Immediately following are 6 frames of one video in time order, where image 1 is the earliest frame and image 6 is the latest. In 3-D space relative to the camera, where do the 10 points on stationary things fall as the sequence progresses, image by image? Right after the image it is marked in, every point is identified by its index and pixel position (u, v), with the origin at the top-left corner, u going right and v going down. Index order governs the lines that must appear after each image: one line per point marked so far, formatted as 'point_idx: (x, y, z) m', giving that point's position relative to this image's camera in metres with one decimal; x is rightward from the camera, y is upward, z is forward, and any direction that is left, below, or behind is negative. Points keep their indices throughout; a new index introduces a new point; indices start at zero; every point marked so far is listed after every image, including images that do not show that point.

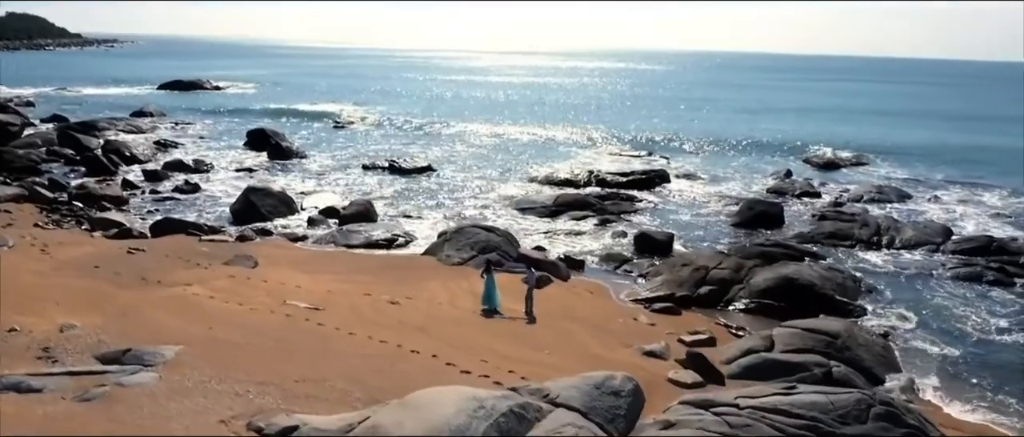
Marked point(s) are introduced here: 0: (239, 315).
0: (-4.8, -1.7, +14.2) m
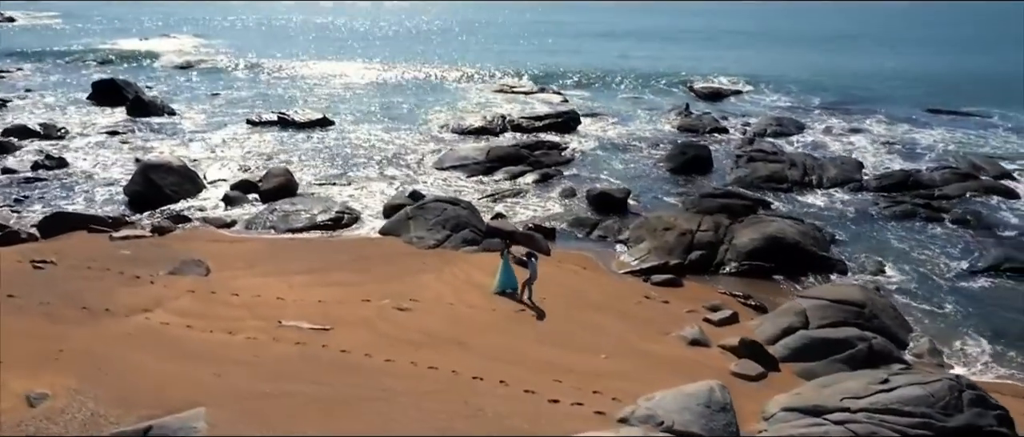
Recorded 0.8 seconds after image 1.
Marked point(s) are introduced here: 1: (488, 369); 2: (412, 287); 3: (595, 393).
0: (-4.1, -1.9, +12.0) m
1: (-0.3, -2.2, +11.5) m
2: (-1.8, -1.3, +14.8) m
3: (+1.2, -2.4, +10.9) m
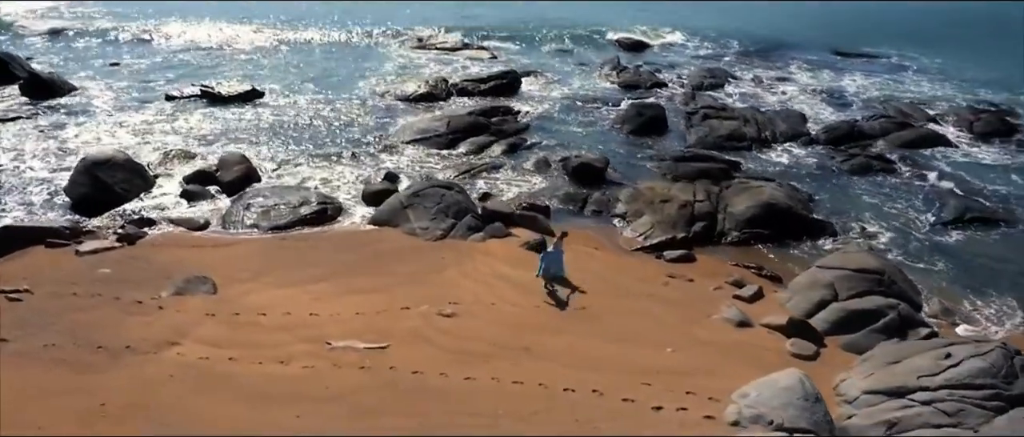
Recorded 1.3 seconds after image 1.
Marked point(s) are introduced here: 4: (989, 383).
0: (-2.9, -2.2, +11.1) m
1: (+0.9, -2.3, +11.3) m
2: (-1.2, -1.3, +14.2) m
3: (+2.5, -2.5, +10.9) m
4: (+6.5, -2.2, +11.0) m
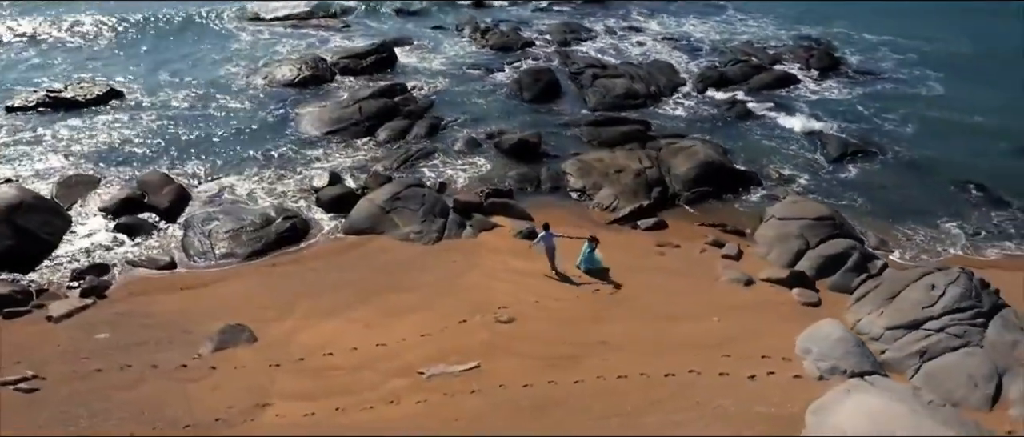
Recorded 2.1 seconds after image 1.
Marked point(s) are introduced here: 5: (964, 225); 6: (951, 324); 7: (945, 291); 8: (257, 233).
0: (-1.2, -2.8, +11.2) m
1: (+2.4, -2.3, +12.4) m
2: (-0.5, -1.4, +14.5) m
3: (+4.0, -2.2, +12.5) m
4: (+7.8, -1.5, +13.6) m
5: (+10.7, -0.1, +18.7) m
6: (+7.3, -1.7, +13.1) m
7: (+7.5, -1.2, +13.8) m
8: (-5.4, -0.3, +16.7) m
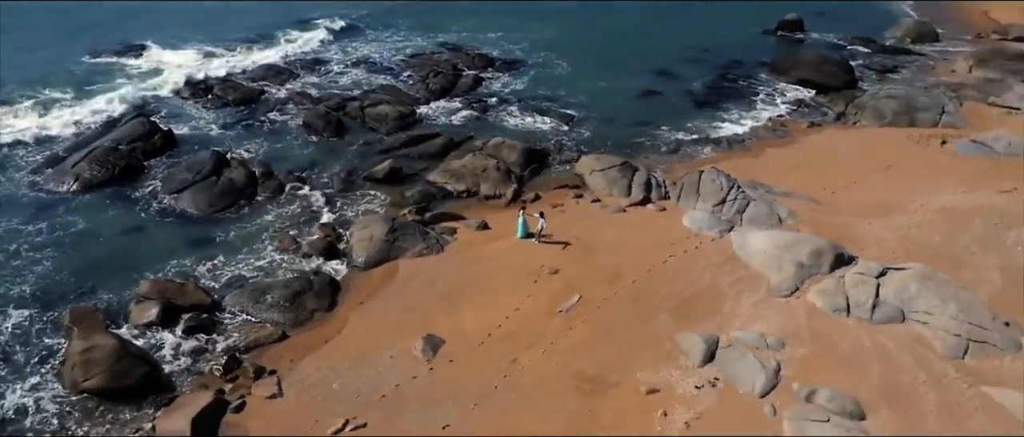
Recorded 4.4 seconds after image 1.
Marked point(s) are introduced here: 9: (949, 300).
0: (+1.9, -2.6, +18.7) m
1: (+3.9, -1.1, +21.7) m
2: (+0.1, -1.3, +21.7) m
3: (+5.1, -0.6, +22.7) m
4: (+7.1, +1.2, +25.7) m
5: (+6.0, +2.9, +31.4) m
6: (+7.1, +0.8, +25.0) m
7: (+6.7, +1.3, +25.6) m
8: (-5.1, -1.9, +20.5) m
9: (+10.2, -1.9, +18.5) m
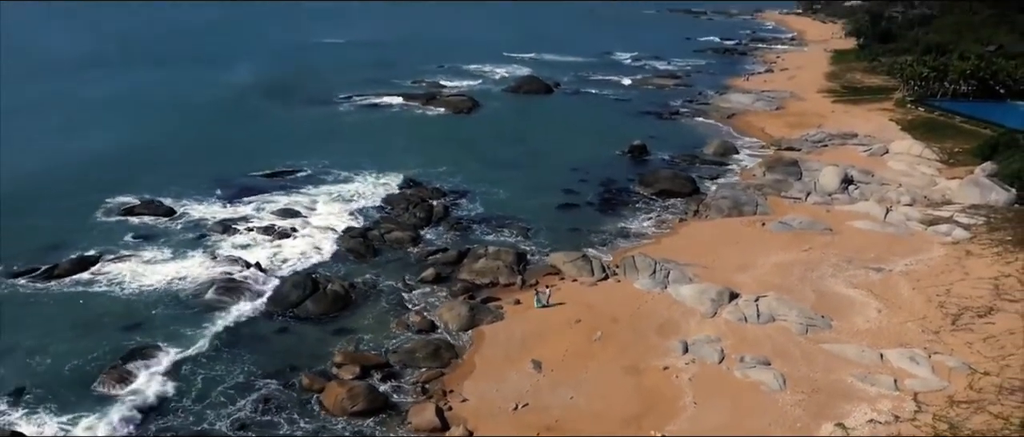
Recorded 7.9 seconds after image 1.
0: (+4.4, -5.3, +33.0) m
1: (+5.5, -4.2, +36.6) m
2: (+1.9, -4.6, +35.6) m
3: (+6.3, -3.7, +37.9) m
4: (+7.5, -2.2, +41.4) m
5: (+5.0, -1.5, +46.9) m
6: (+7.6, -2.5, +40.7) m
7: (+7.1, -2.1, +41.3) m
8: (-2.9, -5.5, +33.2) m
9: (+12.4, -4.0, +34.9) m
